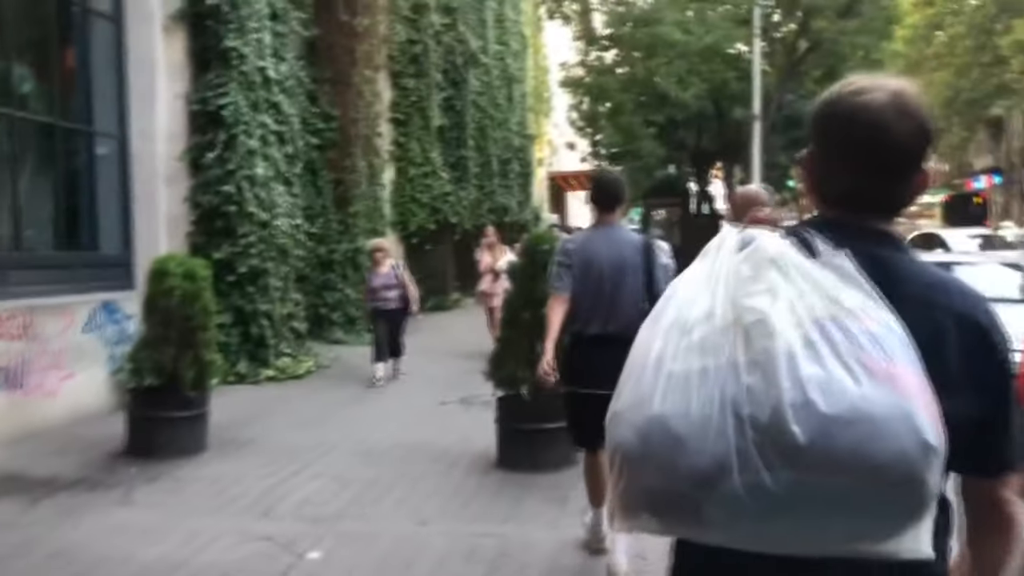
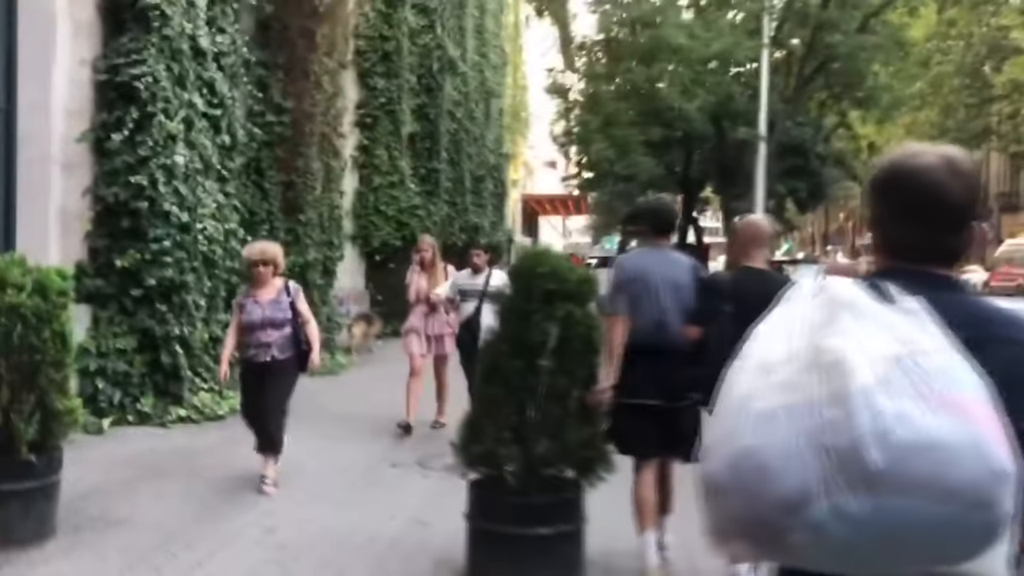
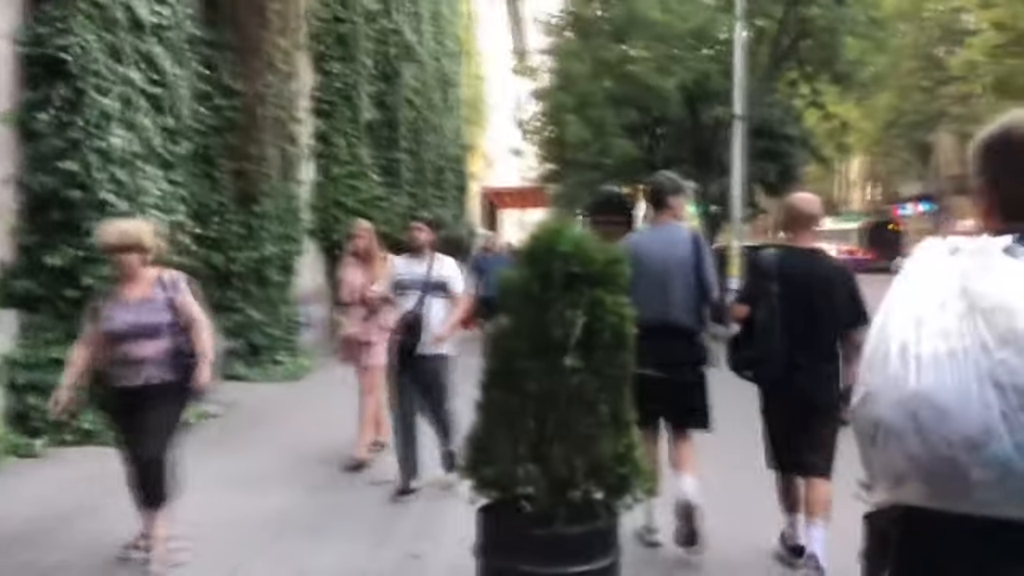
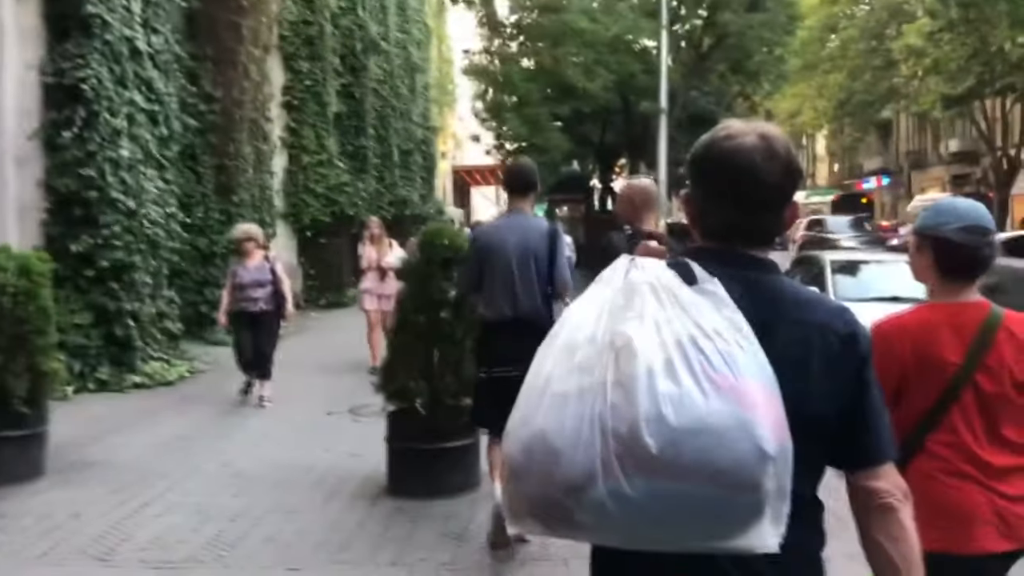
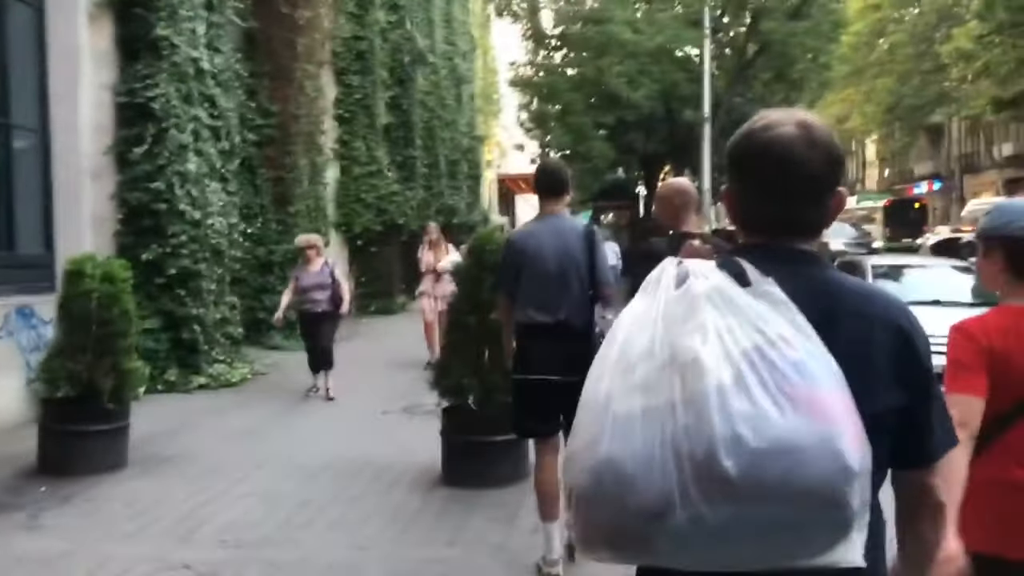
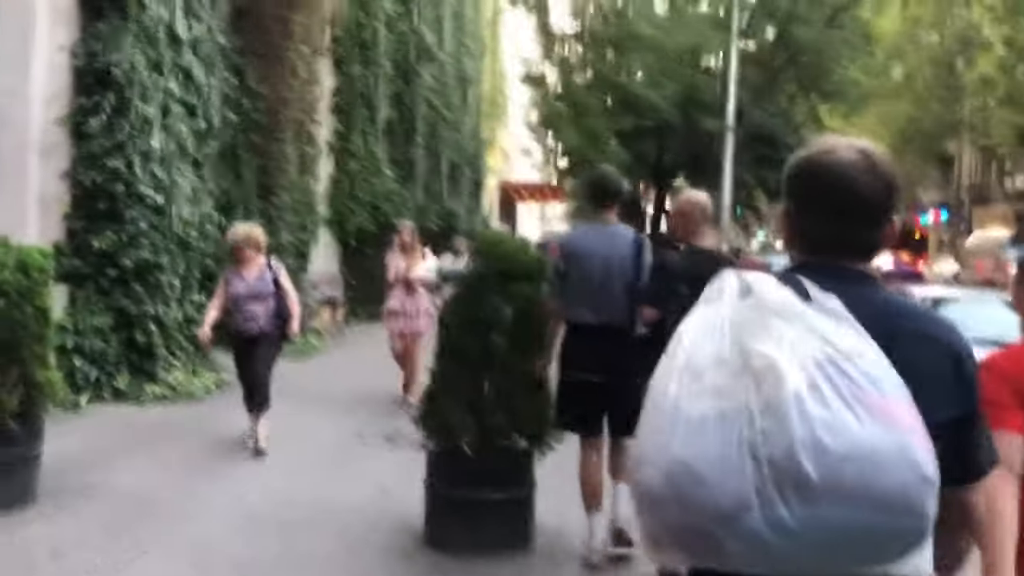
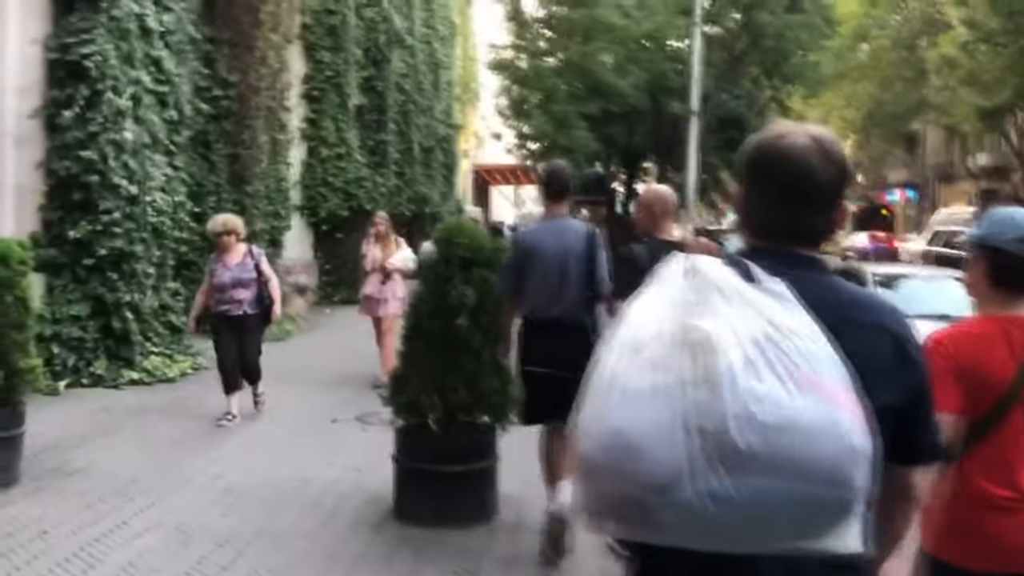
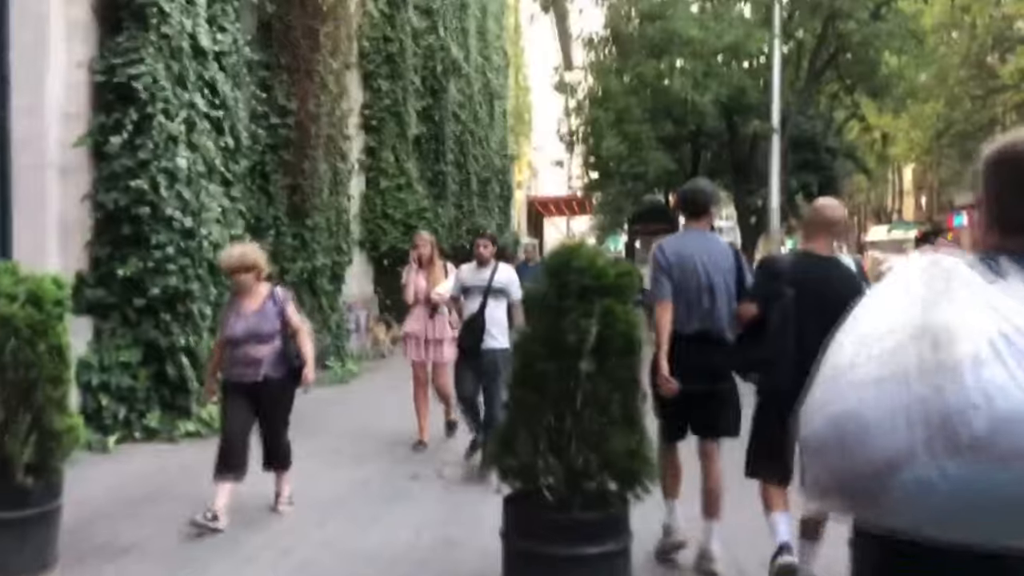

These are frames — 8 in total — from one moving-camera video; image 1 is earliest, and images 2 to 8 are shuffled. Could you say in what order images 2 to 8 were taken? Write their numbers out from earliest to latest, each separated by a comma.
5, 4, 7, 6, 2, 8, 3
